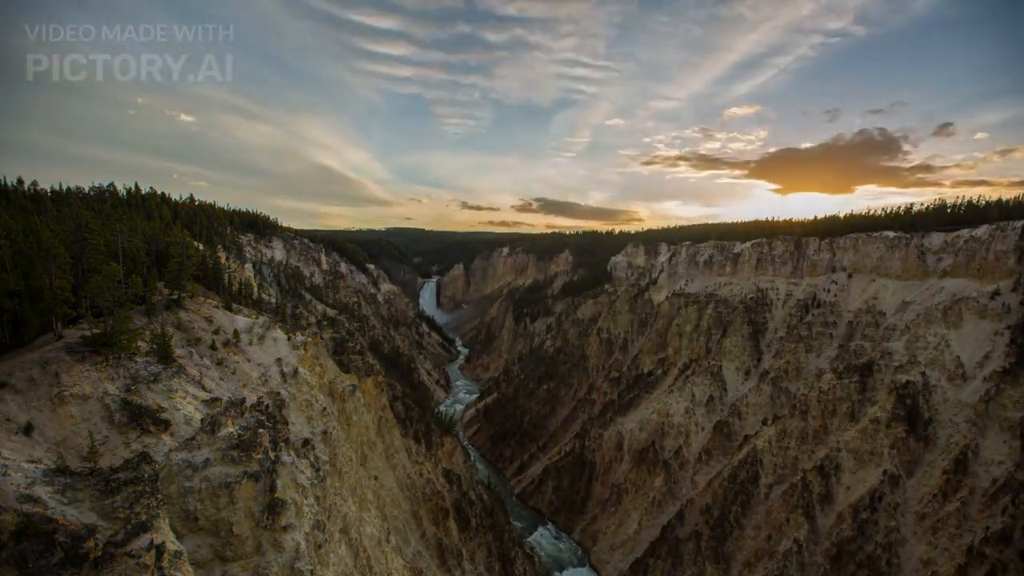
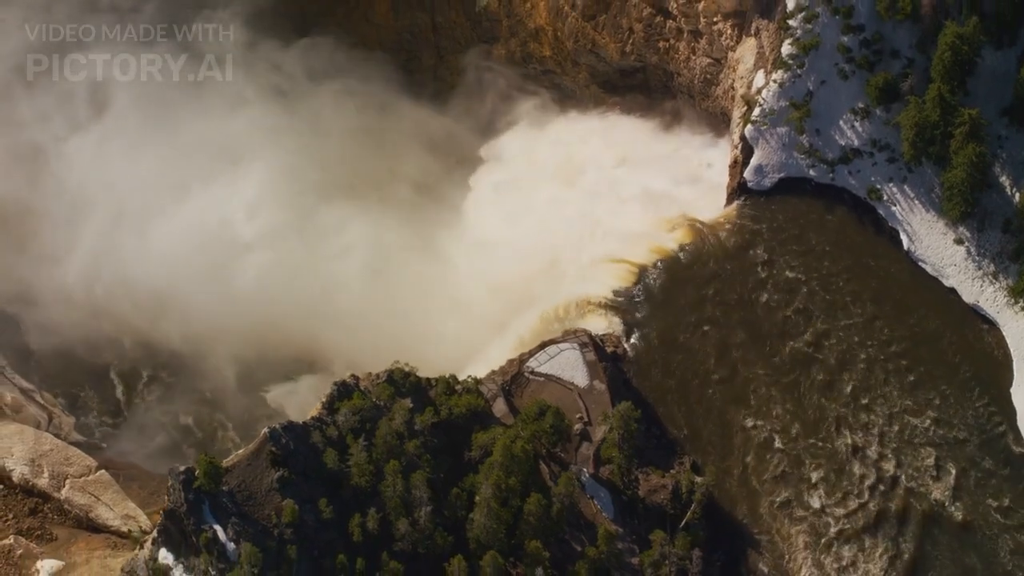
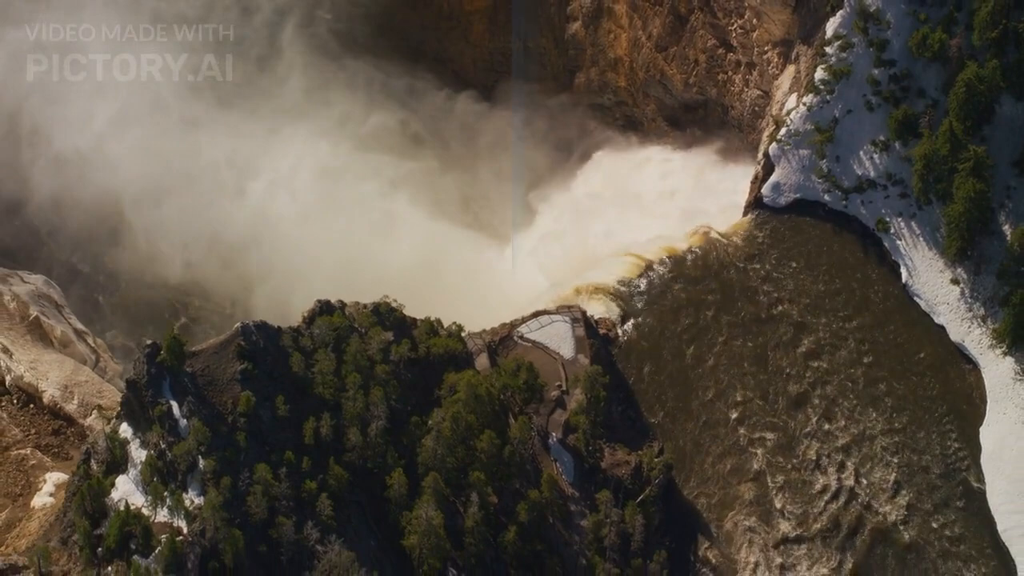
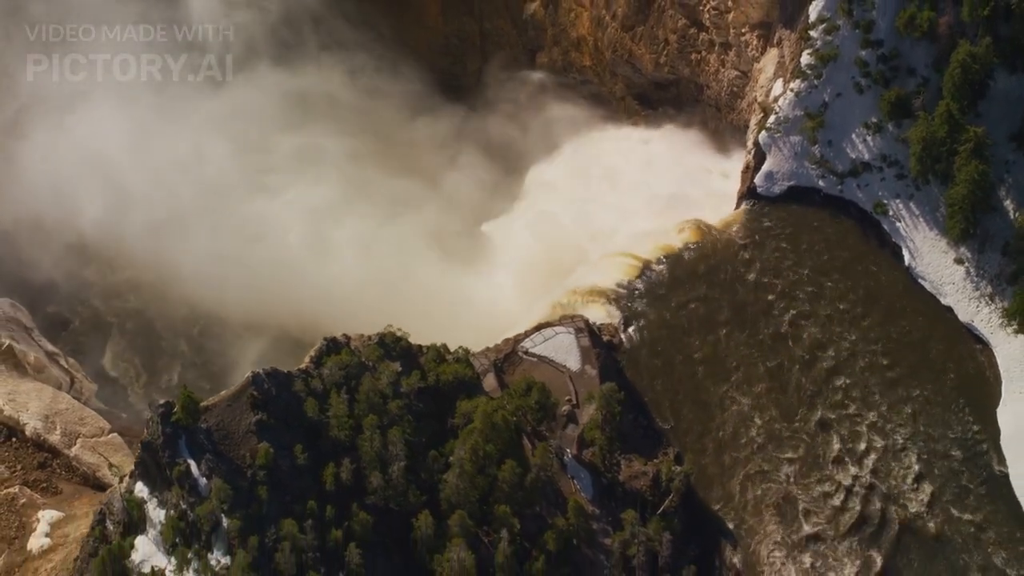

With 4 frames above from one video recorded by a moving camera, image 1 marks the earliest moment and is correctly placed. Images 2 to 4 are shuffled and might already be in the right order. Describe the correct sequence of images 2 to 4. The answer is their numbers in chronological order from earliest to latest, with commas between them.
2, 4, 3
